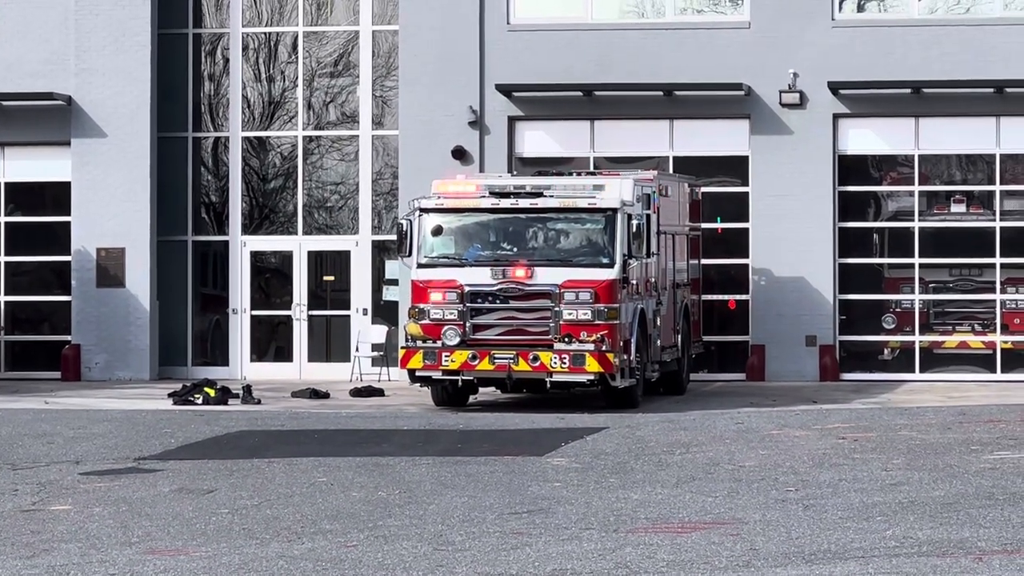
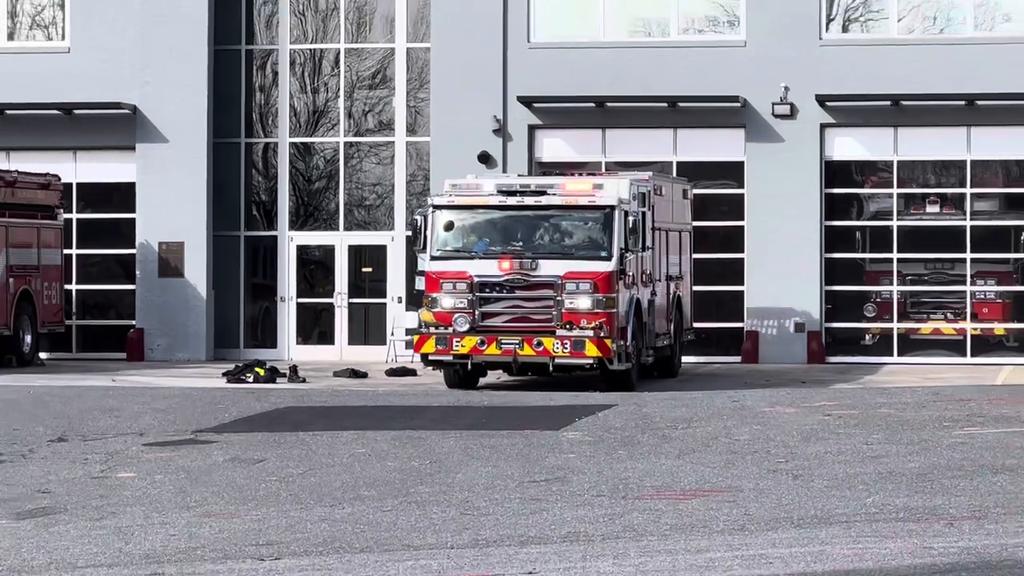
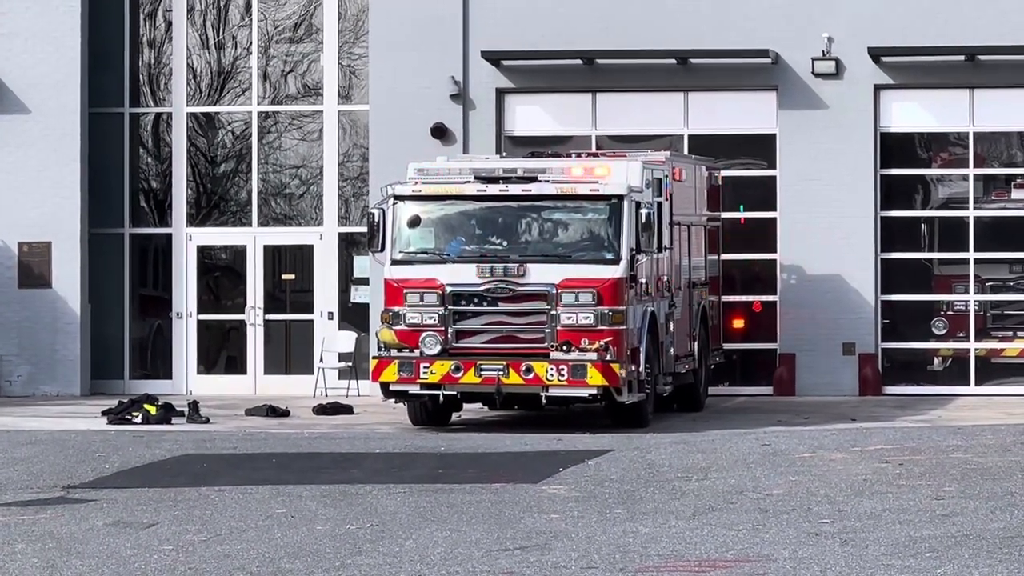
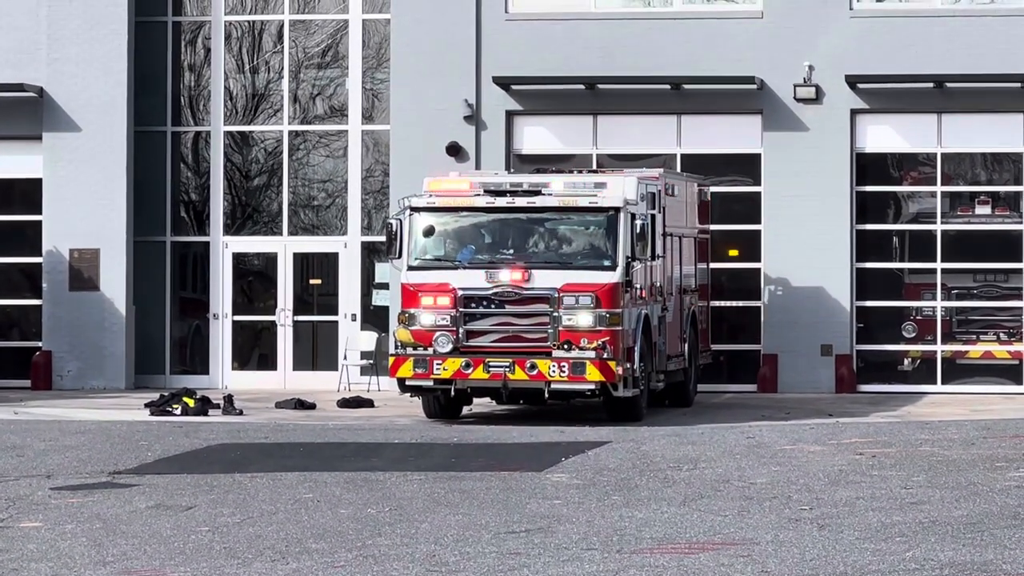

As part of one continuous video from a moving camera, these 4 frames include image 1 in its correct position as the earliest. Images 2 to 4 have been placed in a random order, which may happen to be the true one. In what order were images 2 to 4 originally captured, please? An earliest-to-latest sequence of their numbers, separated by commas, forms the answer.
3, 4, 2
